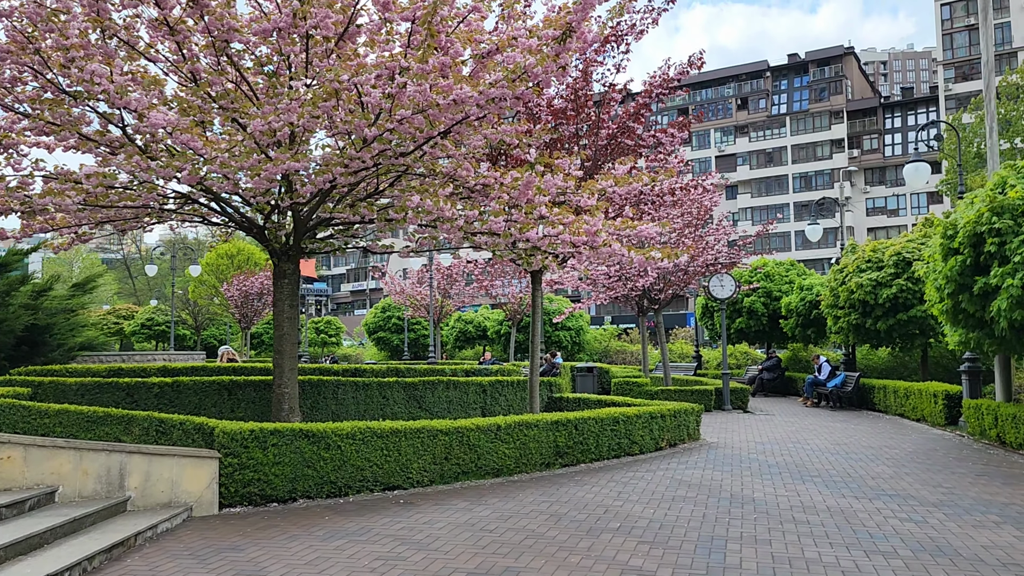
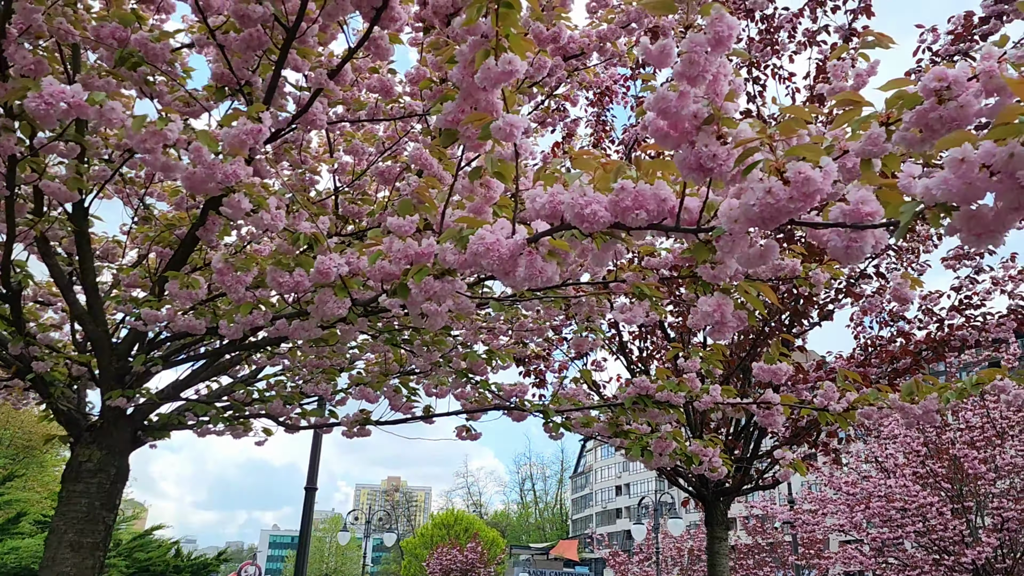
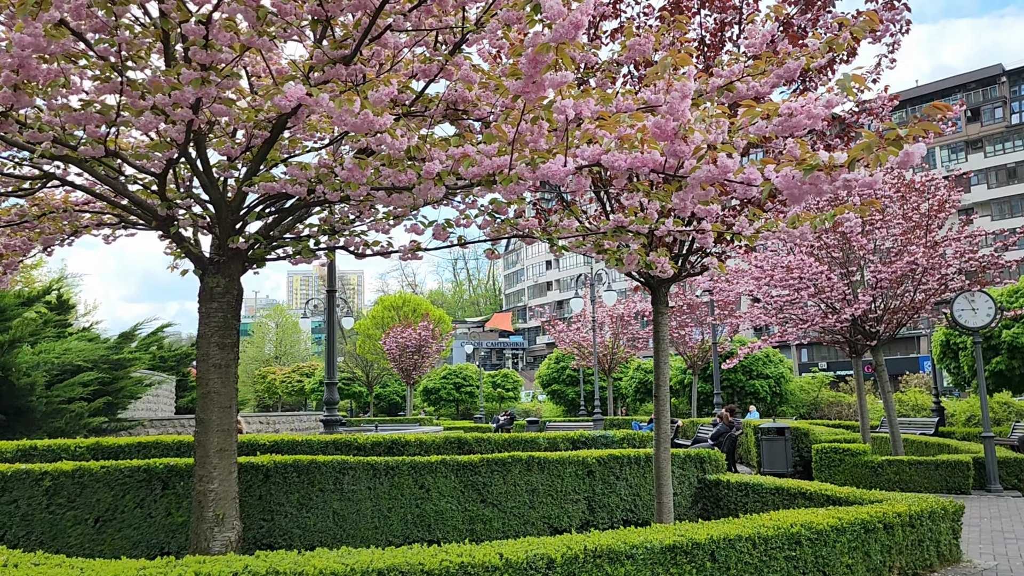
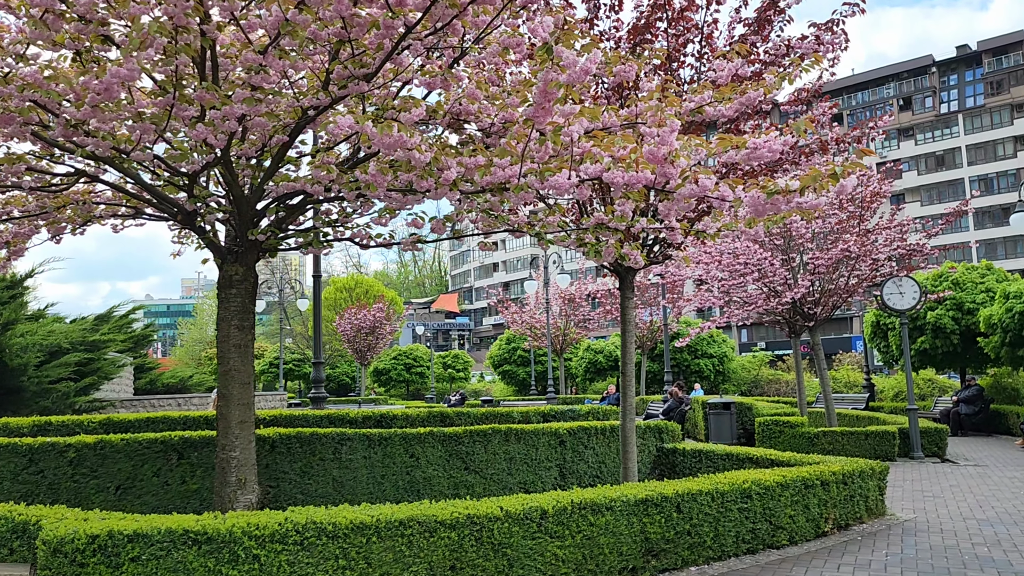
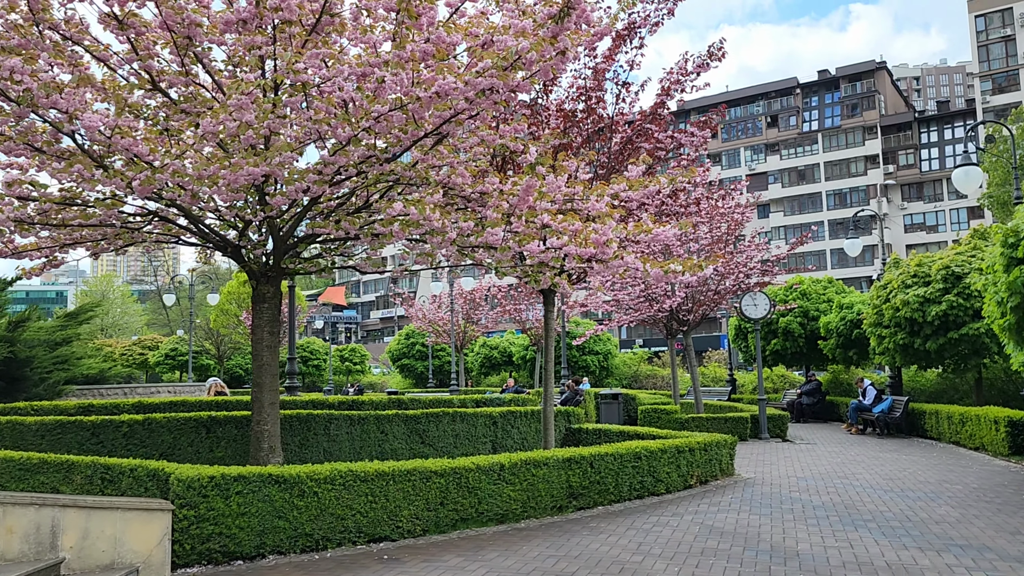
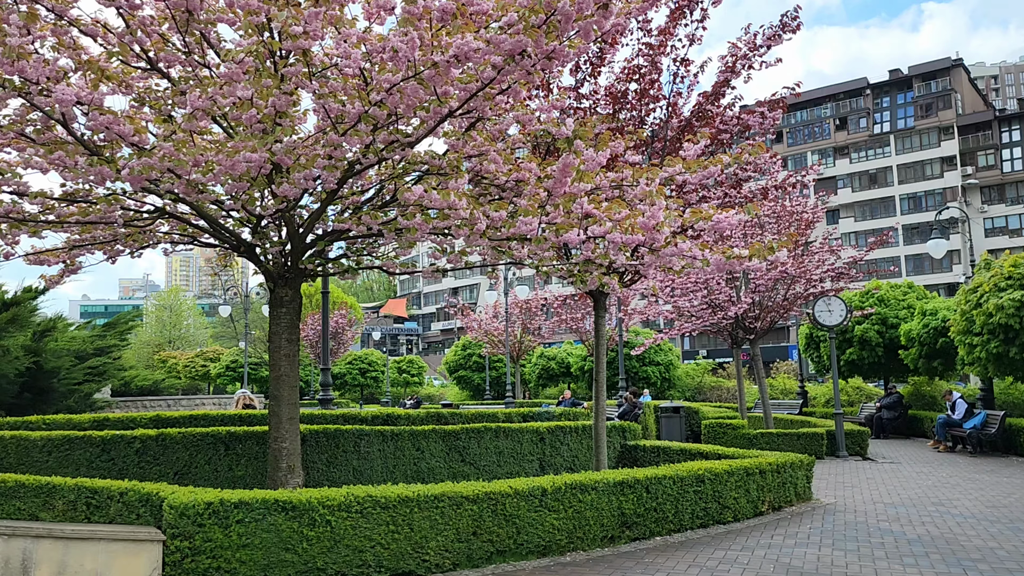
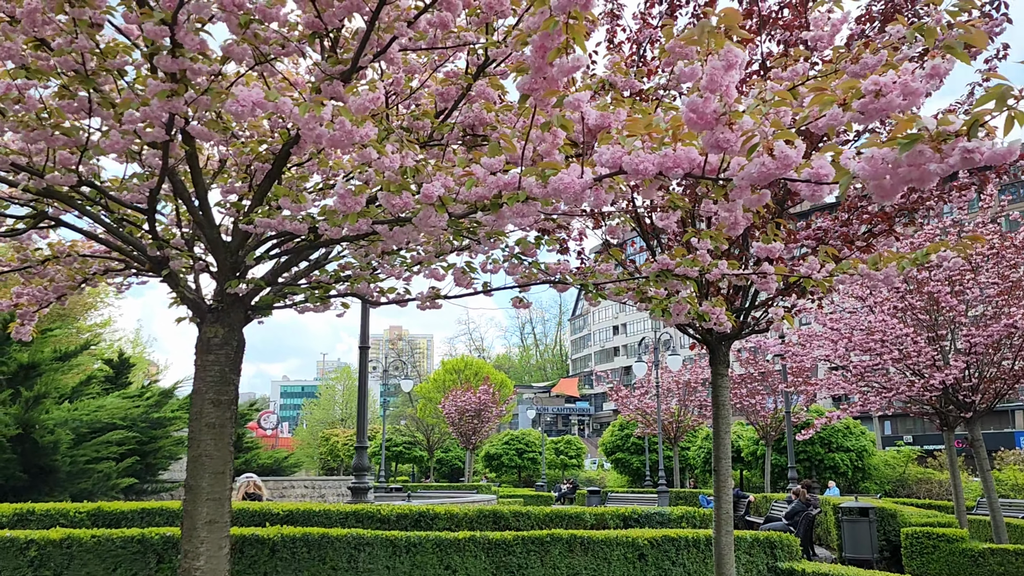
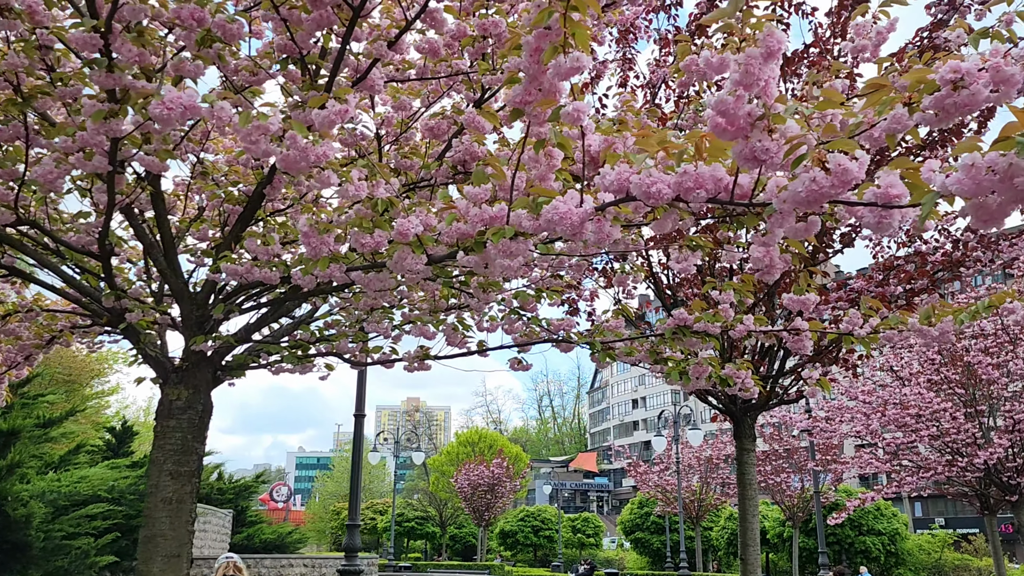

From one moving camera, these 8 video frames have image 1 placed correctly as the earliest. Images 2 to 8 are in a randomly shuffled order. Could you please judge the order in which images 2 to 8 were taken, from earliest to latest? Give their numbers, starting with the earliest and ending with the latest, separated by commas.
5, 6, 4, 3, 7, 8, 2
